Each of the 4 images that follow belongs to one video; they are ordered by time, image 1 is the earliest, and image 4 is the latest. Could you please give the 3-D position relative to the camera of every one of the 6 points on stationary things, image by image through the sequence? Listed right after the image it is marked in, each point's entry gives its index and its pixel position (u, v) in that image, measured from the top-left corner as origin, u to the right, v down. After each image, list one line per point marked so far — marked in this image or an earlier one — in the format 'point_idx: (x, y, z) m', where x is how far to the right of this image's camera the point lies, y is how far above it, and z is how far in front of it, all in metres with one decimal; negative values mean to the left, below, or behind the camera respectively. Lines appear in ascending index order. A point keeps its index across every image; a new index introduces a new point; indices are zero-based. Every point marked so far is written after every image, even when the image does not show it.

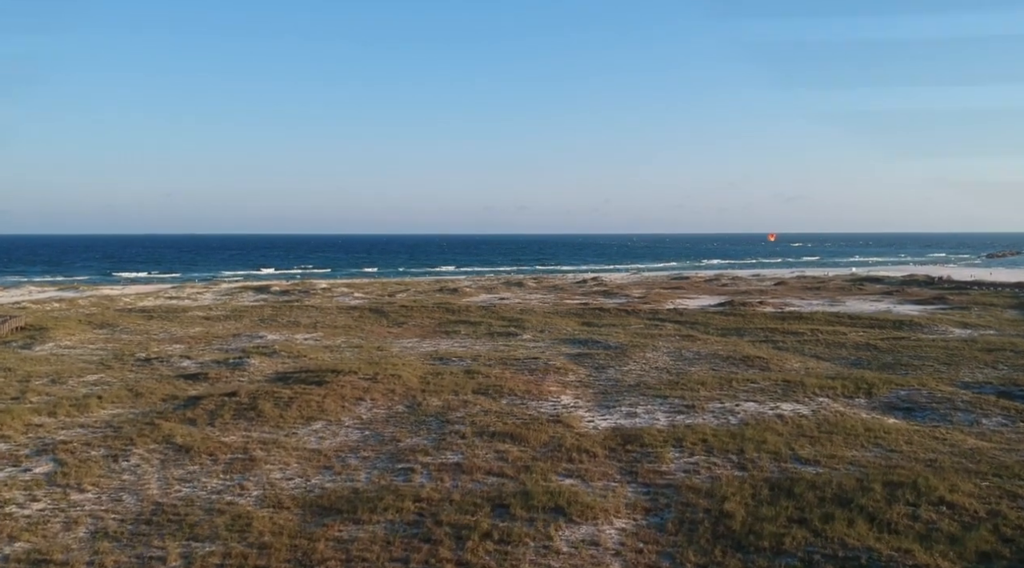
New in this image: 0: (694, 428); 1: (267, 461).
0: (+3.3, -2.6, +16.3) m
1: (-3.9, -2.8, +14.4) m
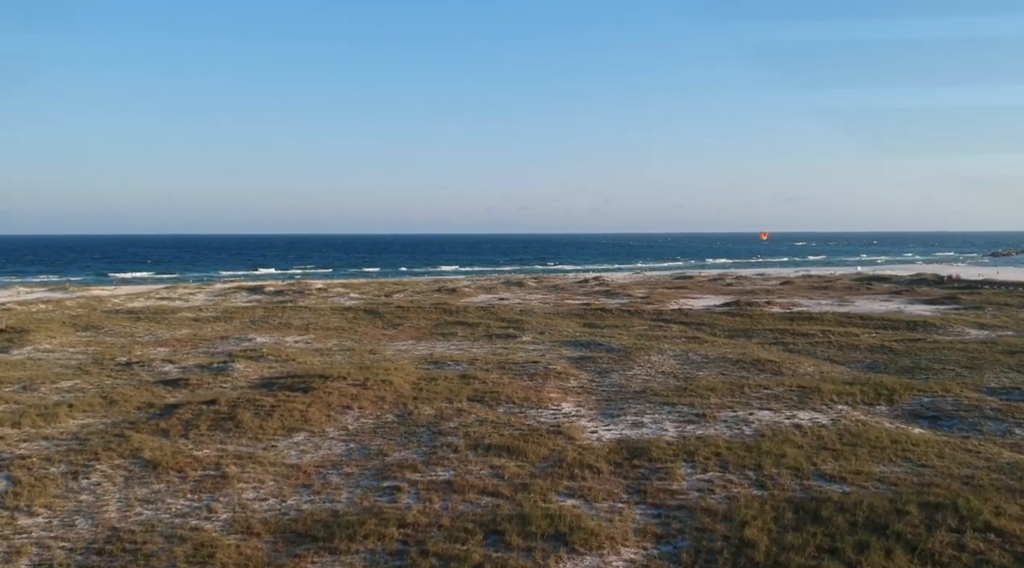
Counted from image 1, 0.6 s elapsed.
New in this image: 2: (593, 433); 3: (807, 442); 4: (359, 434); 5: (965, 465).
0: (+3.2, -2.6, +15.1) m
1: (-3.9, -2.8, +13.1) m
2: (+1.4, -2.6, +15.8) m
3: (+4.9, -2.6, +15.1) m
4: (-2.7, -2.6, +15.8) m
5: (+6.8, -2.7, +13.6) m
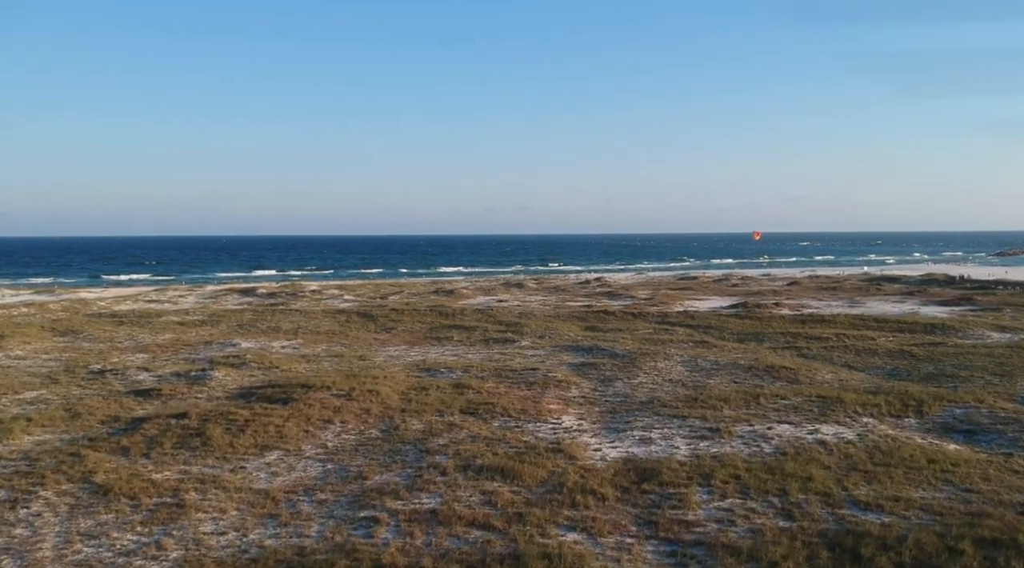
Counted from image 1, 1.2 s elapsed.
0: (+3.1, -2.6, +13.6) m
1: (-4.0, -2.9, +11.6) m
2: (+1.3, -2.6, +14.3) m
3: (+4.8, -2.7, +13.6) m
4: (-2.7, -2.7, +14.4) m
5: (+6.7, -2.7, +12.1) m
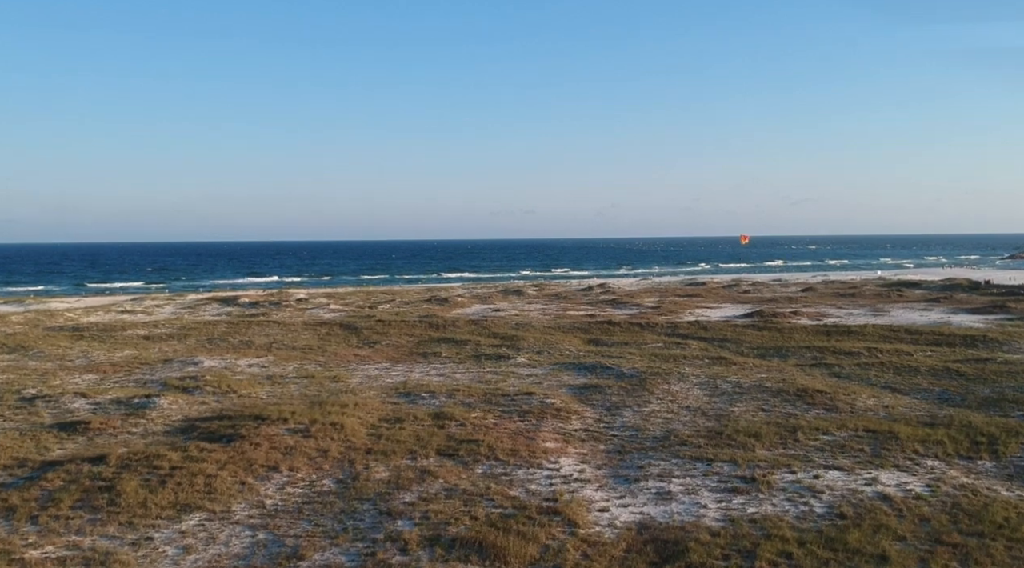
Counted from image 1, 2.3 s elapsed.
0: (+2.9, -2.8, +10.6) m
1: (-4.2, -3.1, +8.6) m
2: (+1.1, -2.8, +11.3) m
3: (+4.6, -2.8, +10.5) m
4: (-2.9, -2.9, +11.4) m
5: (+6.5, -2.9, +9.1) m
